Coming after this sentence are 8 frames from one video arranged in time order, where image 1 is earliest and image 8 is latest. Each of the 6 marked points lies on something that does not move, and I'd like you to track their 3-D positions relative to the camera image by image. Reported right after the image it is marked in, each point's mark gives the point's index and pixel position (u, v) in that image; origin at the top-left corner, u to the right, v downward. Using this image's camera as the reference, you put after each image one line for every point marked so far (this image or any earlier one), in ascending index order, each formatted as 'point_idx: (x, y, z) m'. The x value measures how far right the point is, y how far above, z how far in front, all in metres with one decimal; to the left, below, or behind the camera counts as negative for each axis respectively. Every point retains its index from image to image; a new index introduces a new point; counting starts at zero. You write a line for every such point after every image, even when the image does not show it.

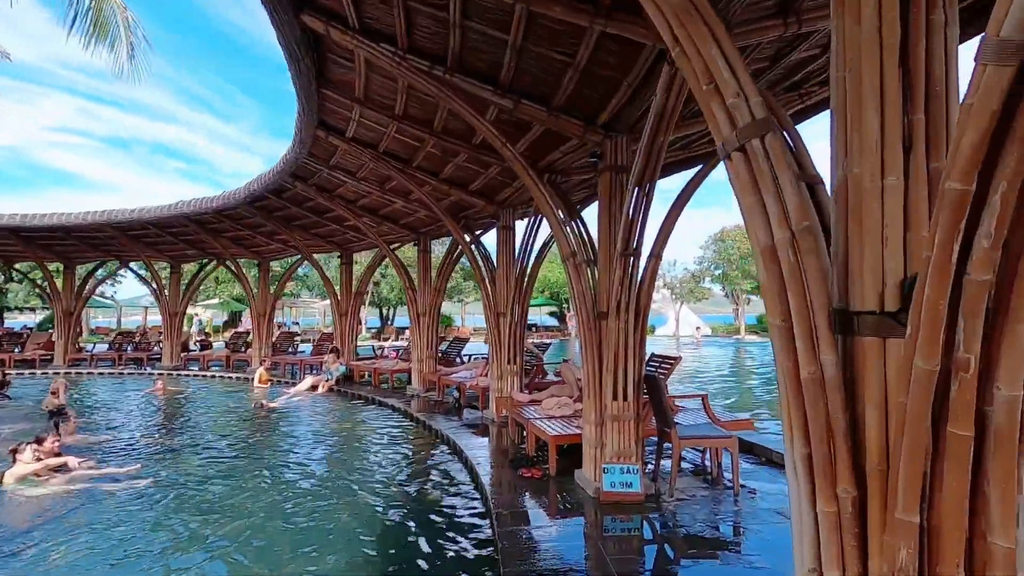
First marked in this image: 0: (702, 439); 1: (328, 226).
0: (+1.2, -1.0, +3.5) m
1: (-3.0, +1.0, +8.9) m
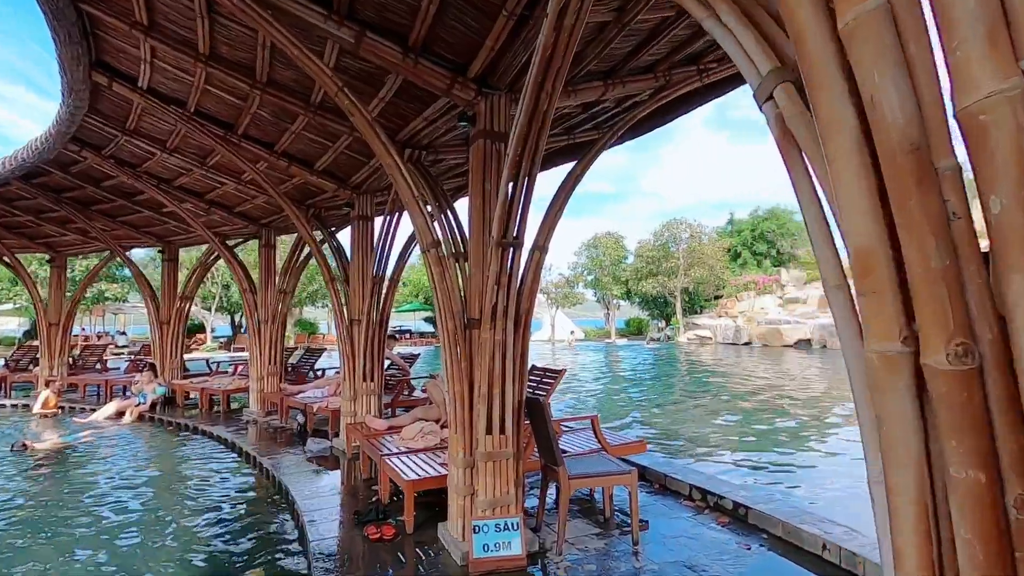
0: (+0.4, -1.0, +2.8) m
1: (-4.9, +1.0, +7.2) m
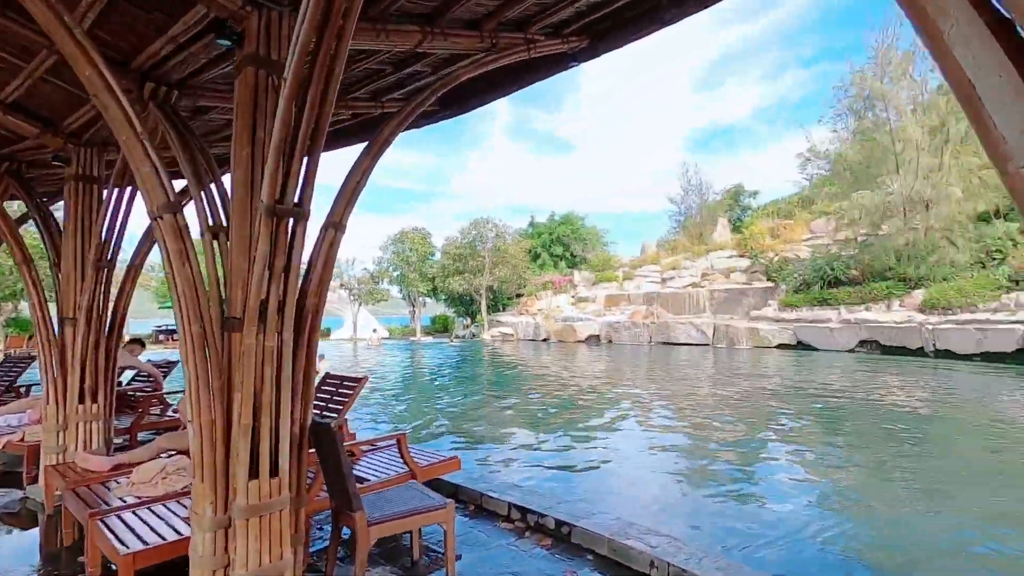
0: (-0.5, -0.9, +2.2) m
1: (-6.9, +1.2, +4.4) m
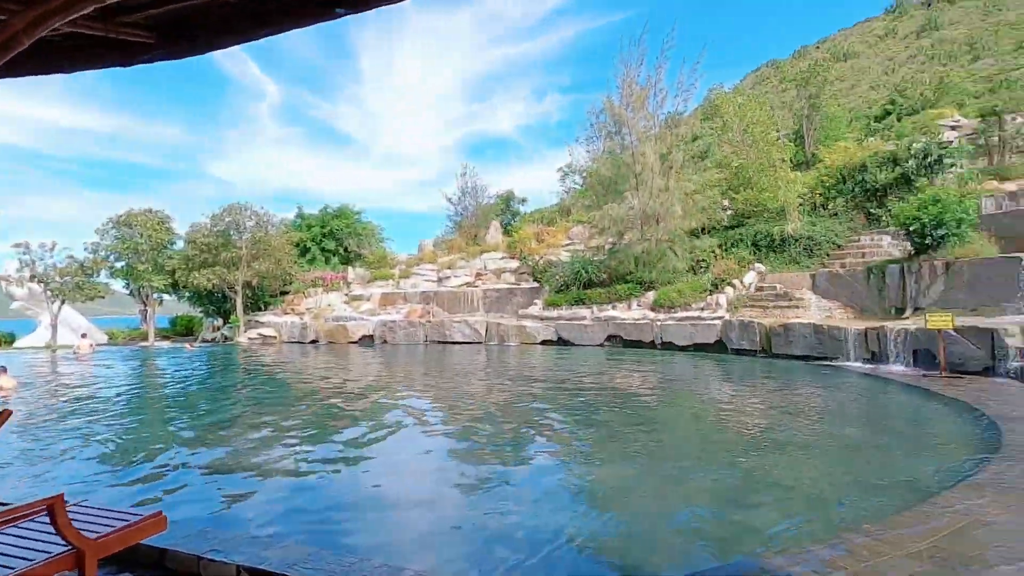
0: (-1.3, -0.9, +1.4) m
1: (-8.0, +1.3, +0.8) m
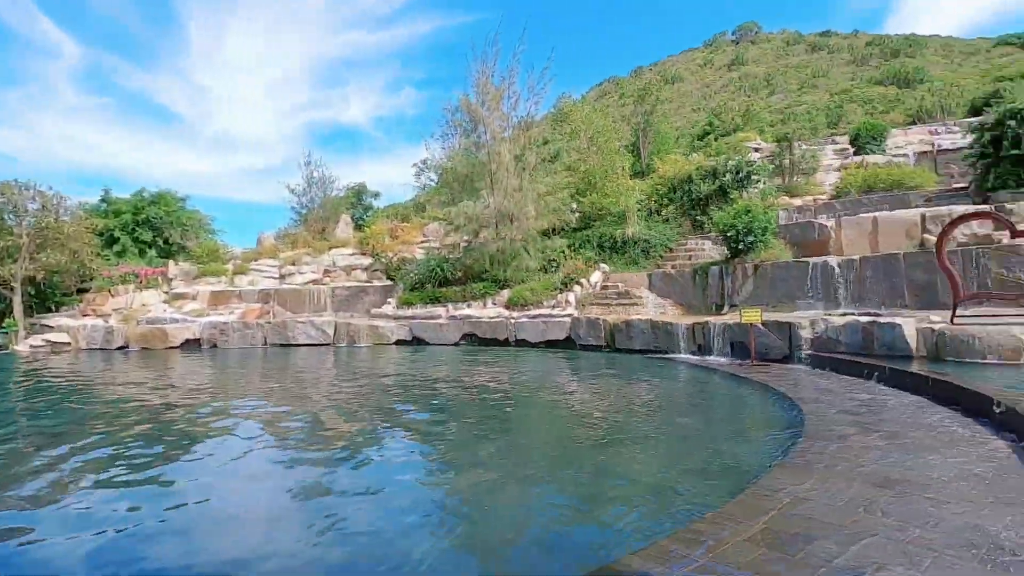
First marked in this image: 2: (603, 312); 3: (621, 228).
0: (-1.5, -0.9, +0.7) m
1: (-7.9, +1.3, -1.6) m
2: (+2.3, -0.6, +13.5) m
3: (+3.3, +1.8, +16.5) m
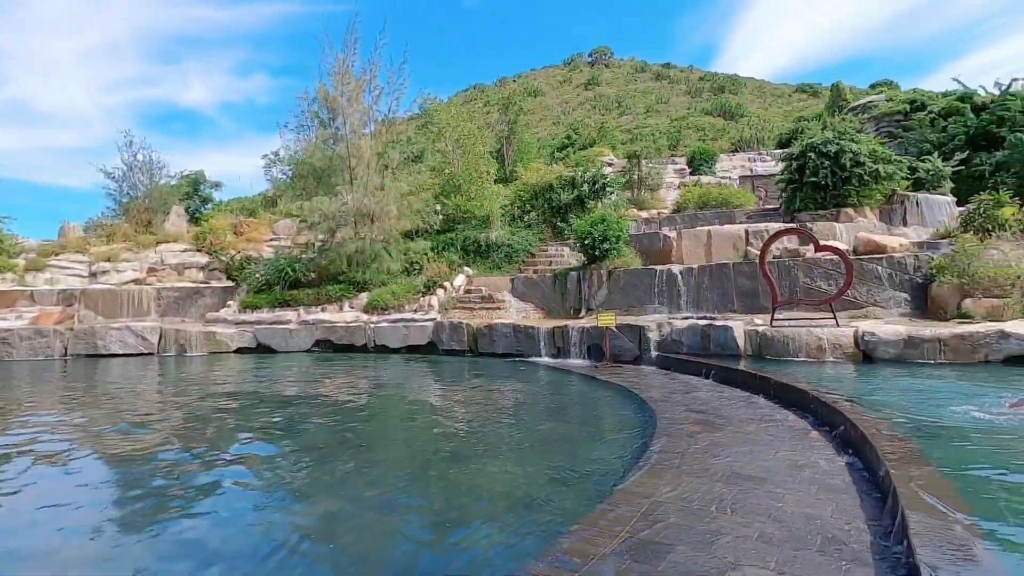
0: (-1.6, -0.9, 0.0) m
1: (-7.2, +1.4, -3.8) m
2: (-1.1, -0.7, +13.3) m
3: (-0.9, +1.7, +16.5) m
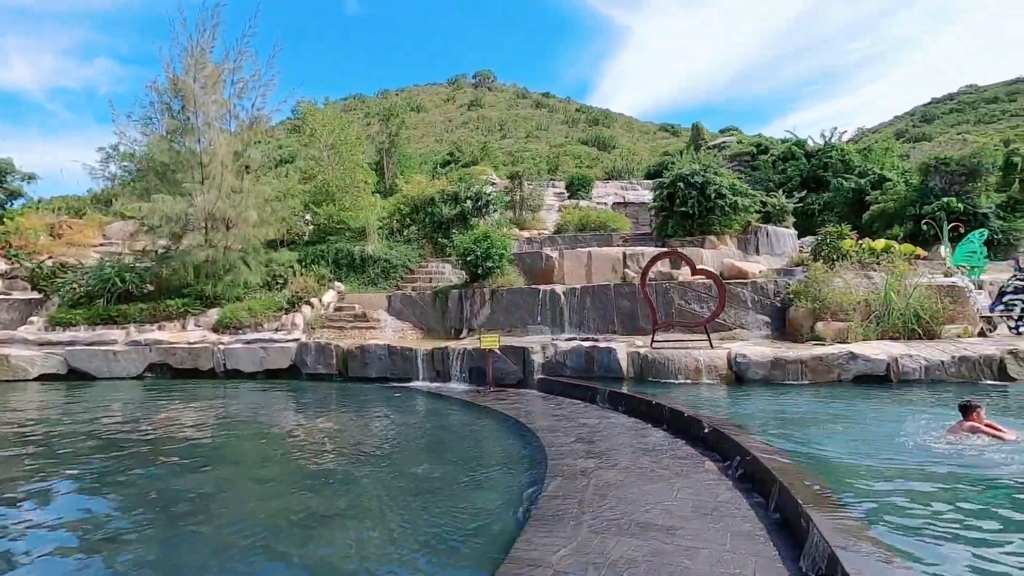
0: (-1.5, -0.8, -1.0) m
1: (-6.1, +1.7, -5.9) m
2: (-3.9, -1.1, +12.0) m
3: (-4.3, +1.2, +15.3) m
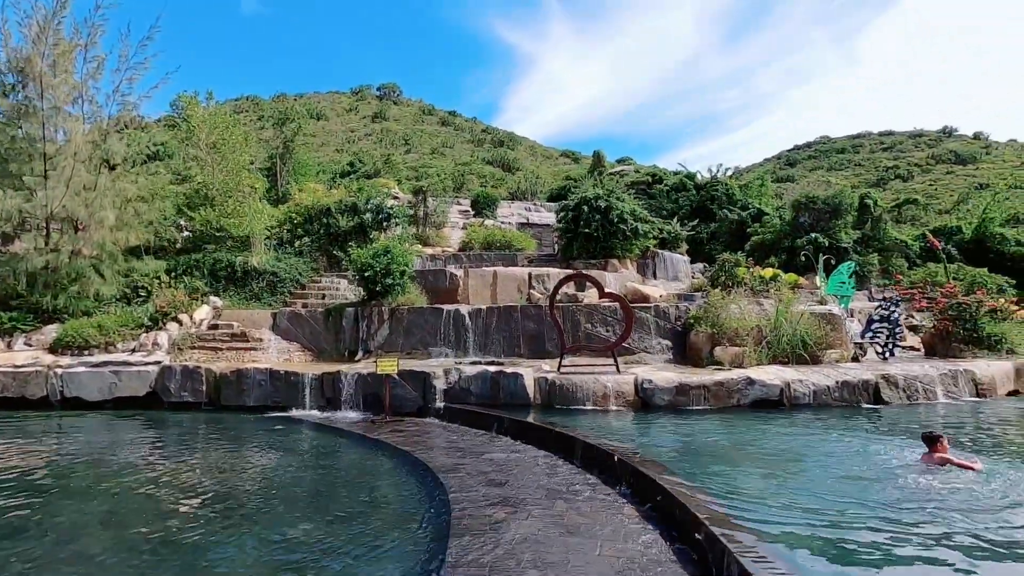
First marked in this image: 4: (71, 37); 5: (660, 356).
0: (-1.2, -0.8, -1.8) m
1: (-4.8, +2.0, -7.3) m
2: (-5.9, -1.4, +10.6) m
3: (-6.9, +0.8, +13.8) m
4: (-9.7, +5.5, +12.0) m
5: (+2.7, -1.3, +10.0) m
